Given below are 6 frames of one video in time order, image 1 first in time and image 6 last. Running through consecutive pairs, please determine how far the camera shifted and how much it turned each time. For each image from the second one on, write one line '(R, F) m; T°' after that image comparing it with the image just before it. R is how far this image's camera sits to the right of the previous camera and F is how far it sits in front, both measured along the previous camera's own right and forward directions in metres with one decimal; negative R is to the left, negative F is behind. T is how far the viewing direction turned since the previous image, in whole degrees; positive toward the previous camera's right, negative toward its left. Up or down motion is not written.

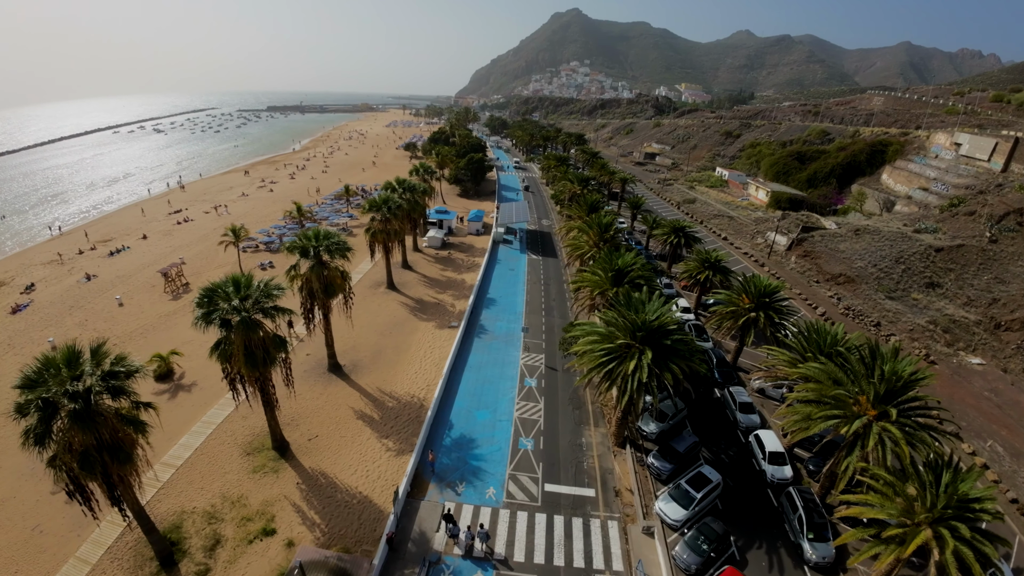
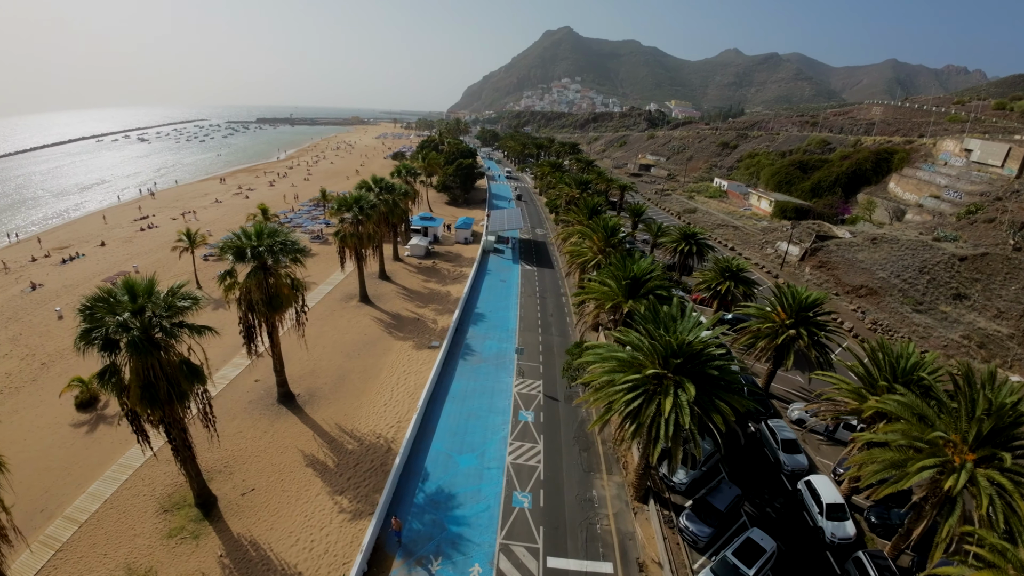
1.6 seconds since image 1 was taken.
(0.0, +5.2) m; +1°
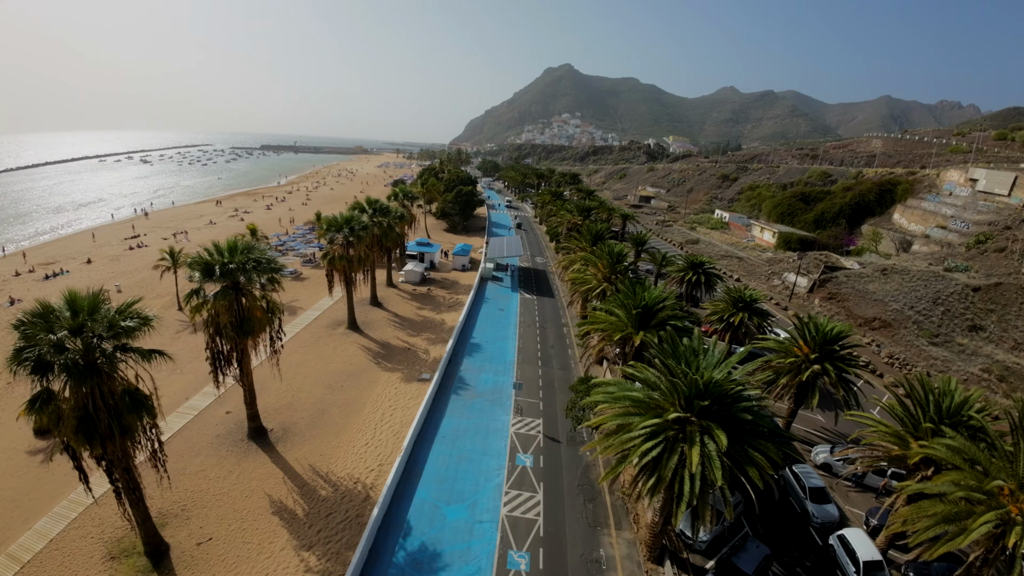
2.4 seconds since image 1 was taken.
(0.0, +2.0) m; 0°
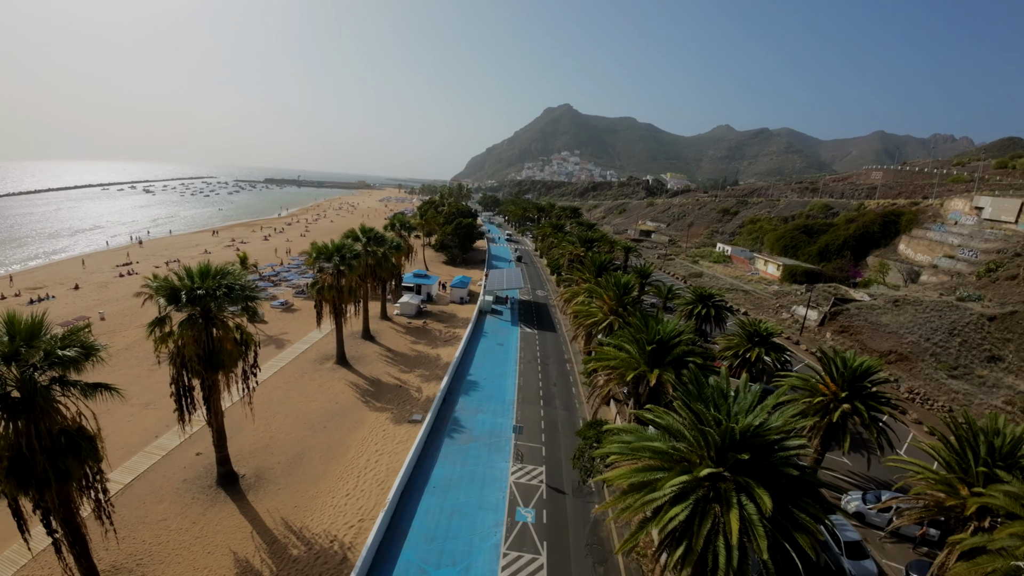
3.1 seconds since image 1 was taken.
(0.0, +1.7) m; 0°
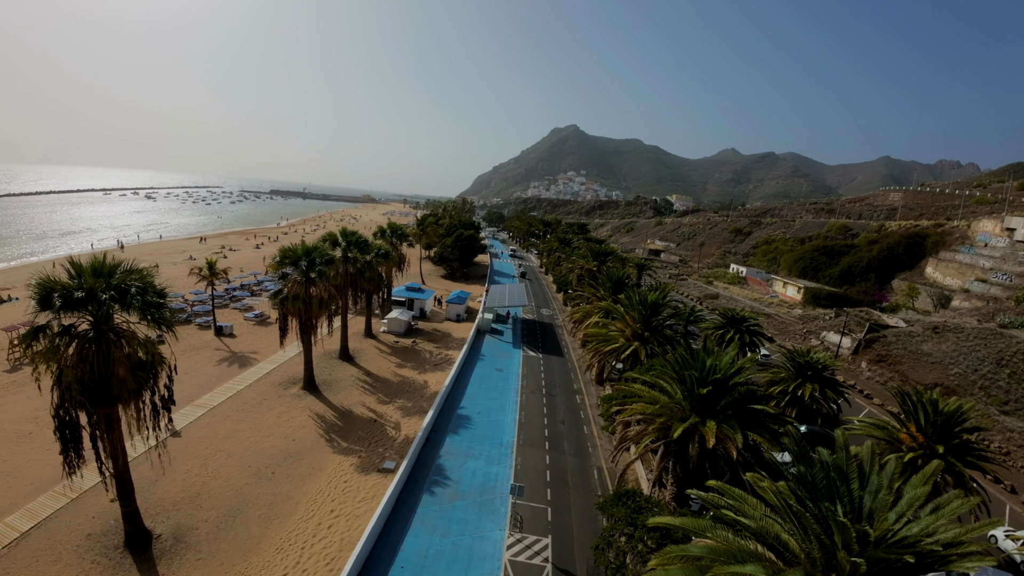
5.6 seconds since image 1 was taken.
(+0.1, +4.7) m; 0°
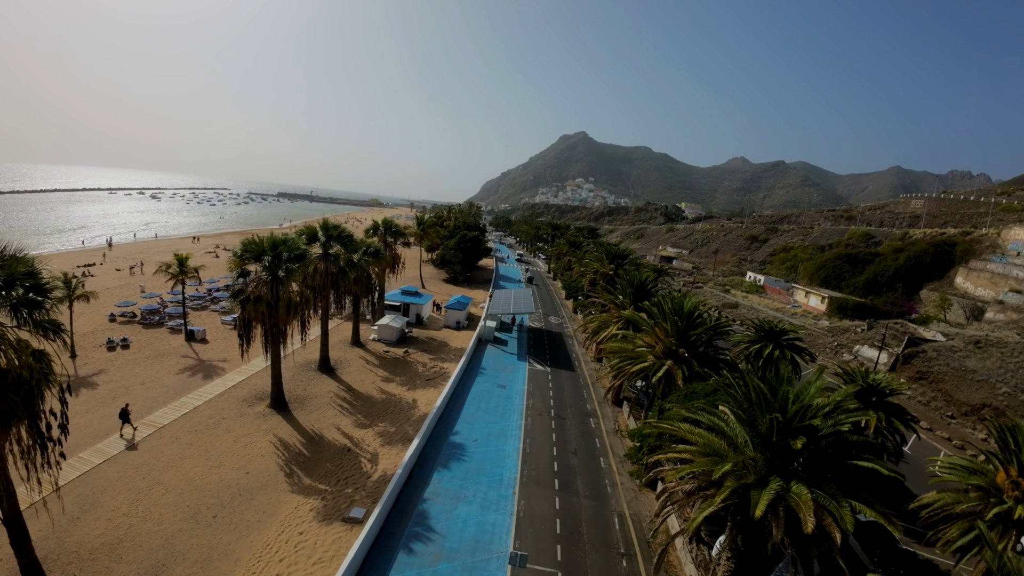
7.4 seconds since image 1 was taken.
(+0.1, +3.8) m; -1°
